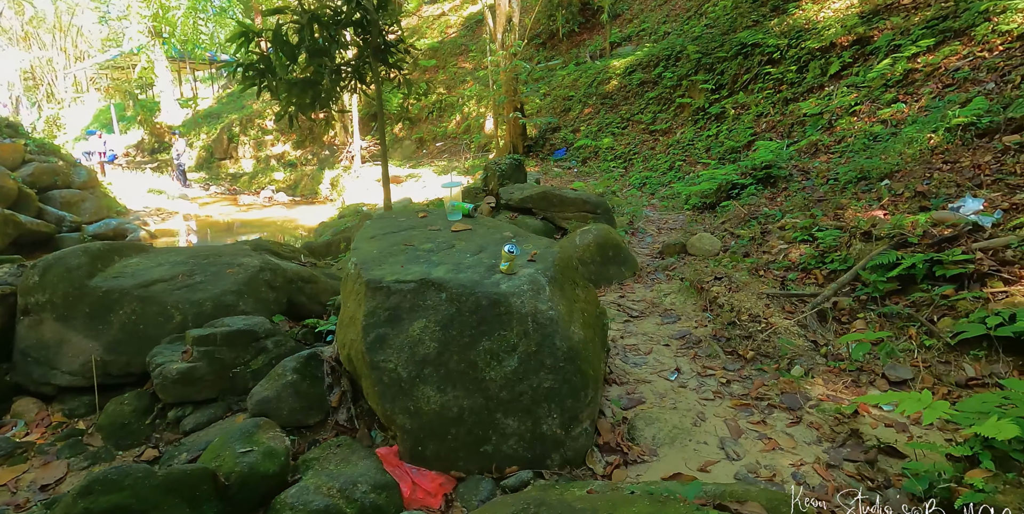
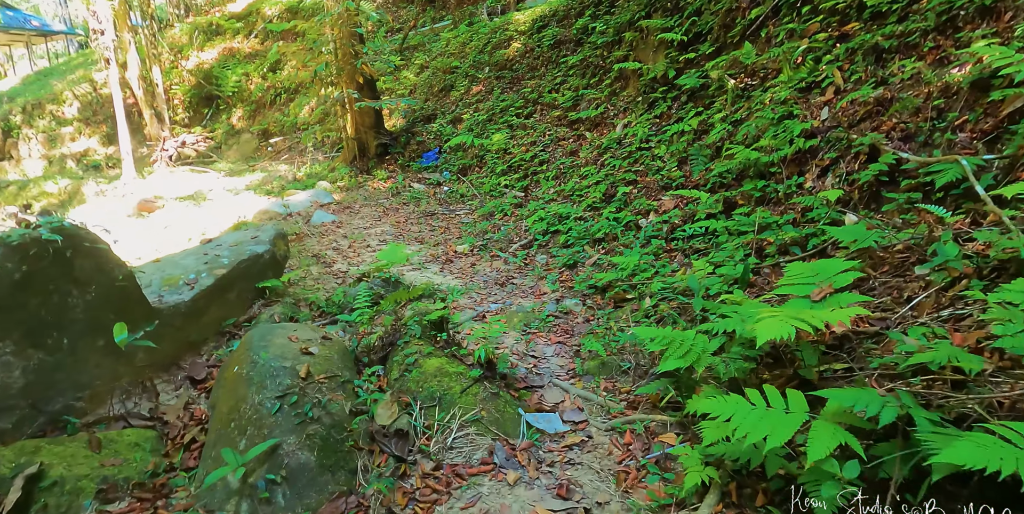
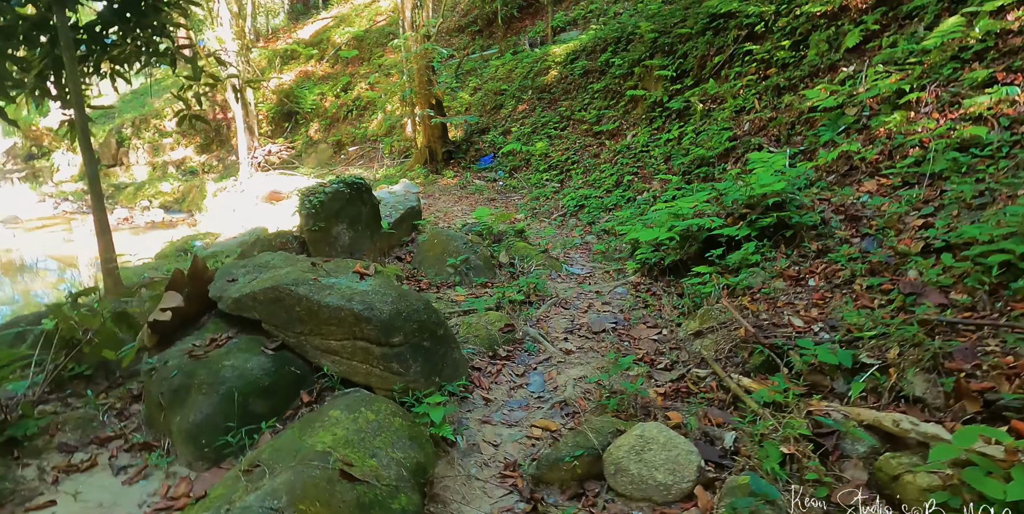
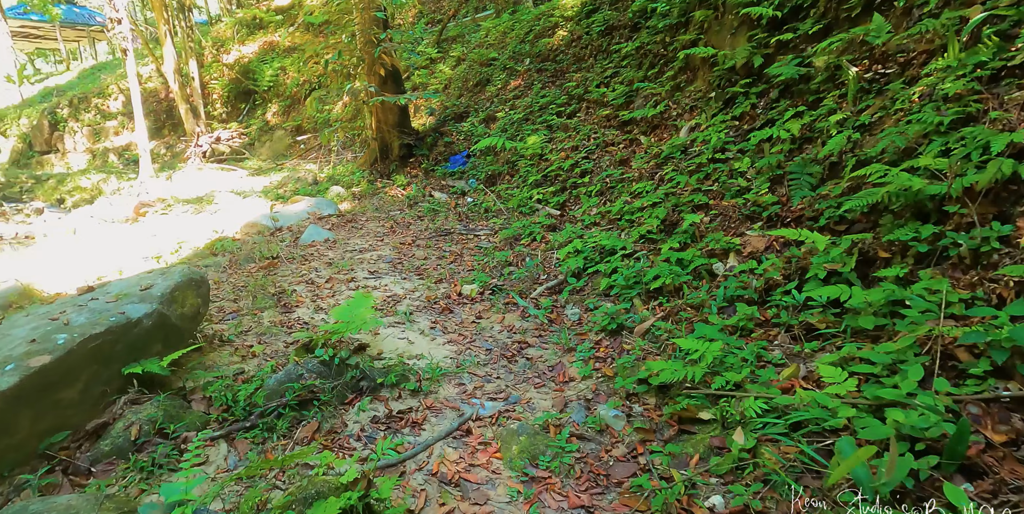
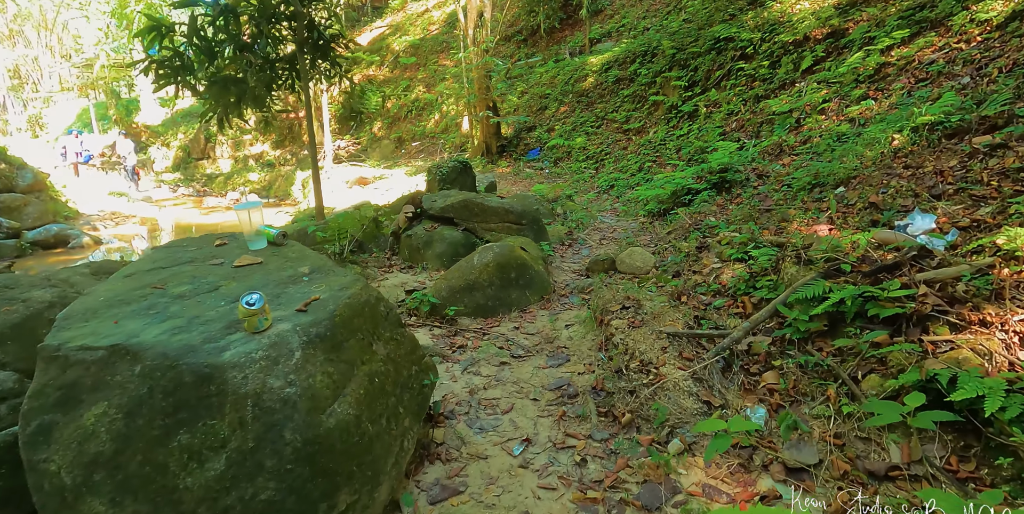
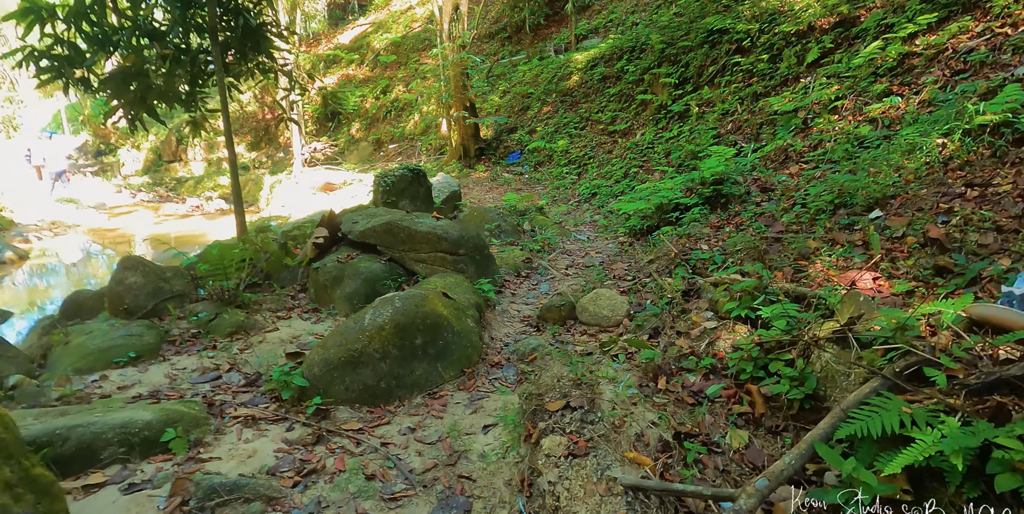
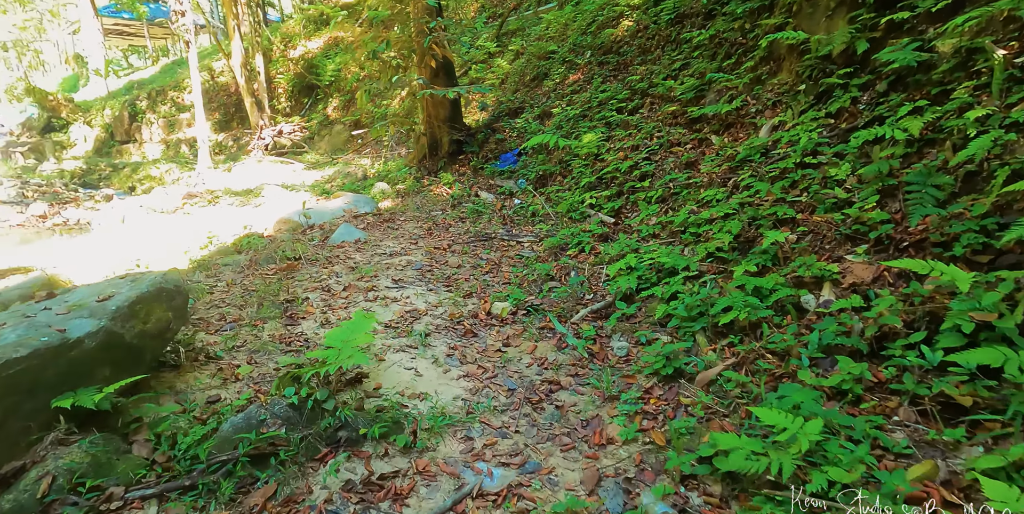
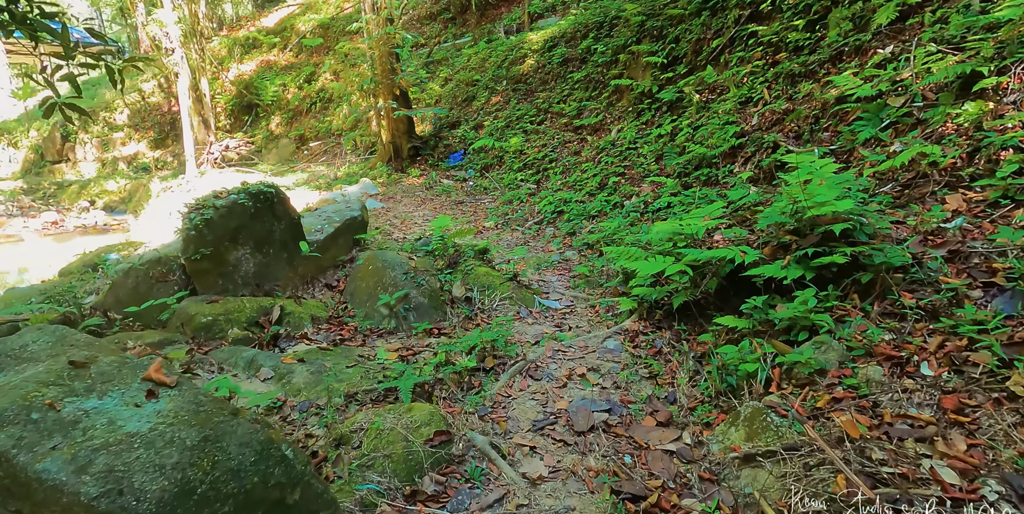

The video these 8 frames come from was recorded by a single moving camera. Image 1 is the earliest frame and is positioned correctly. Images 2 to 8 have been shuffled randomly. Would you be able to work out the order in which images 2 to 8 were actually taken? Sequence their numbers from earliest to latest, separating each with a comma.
5, 6, 3, 8, 2, 4, 7
